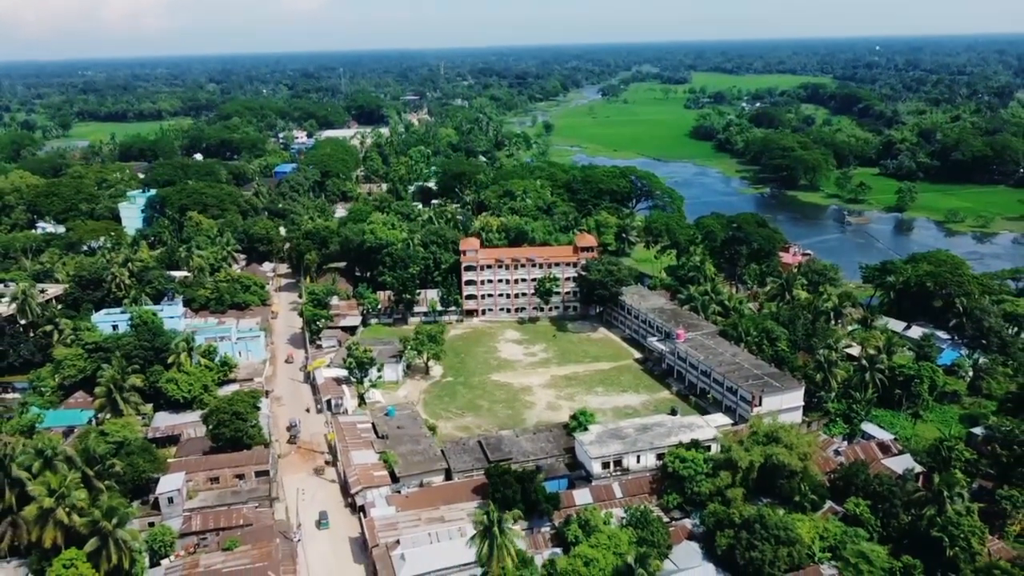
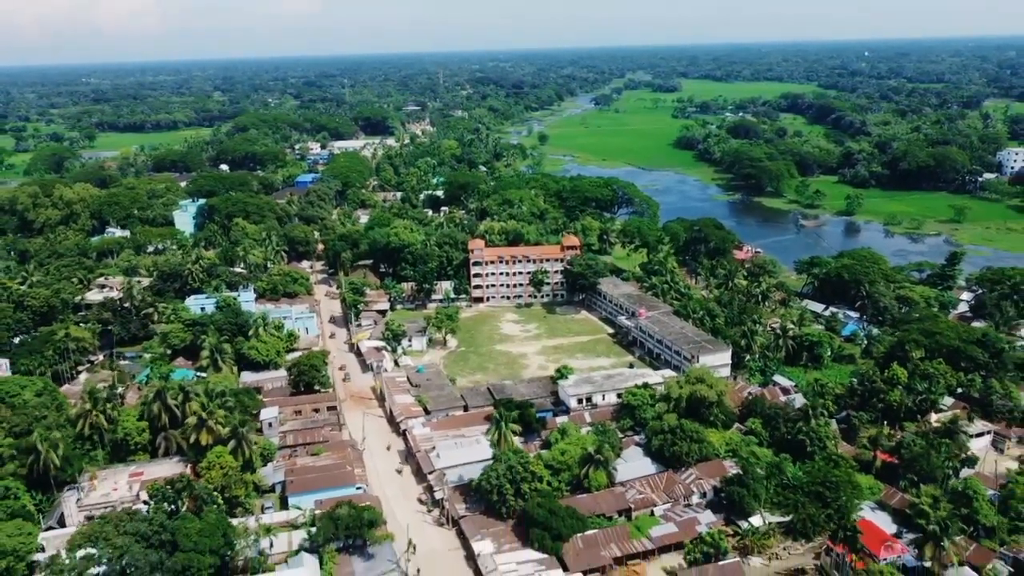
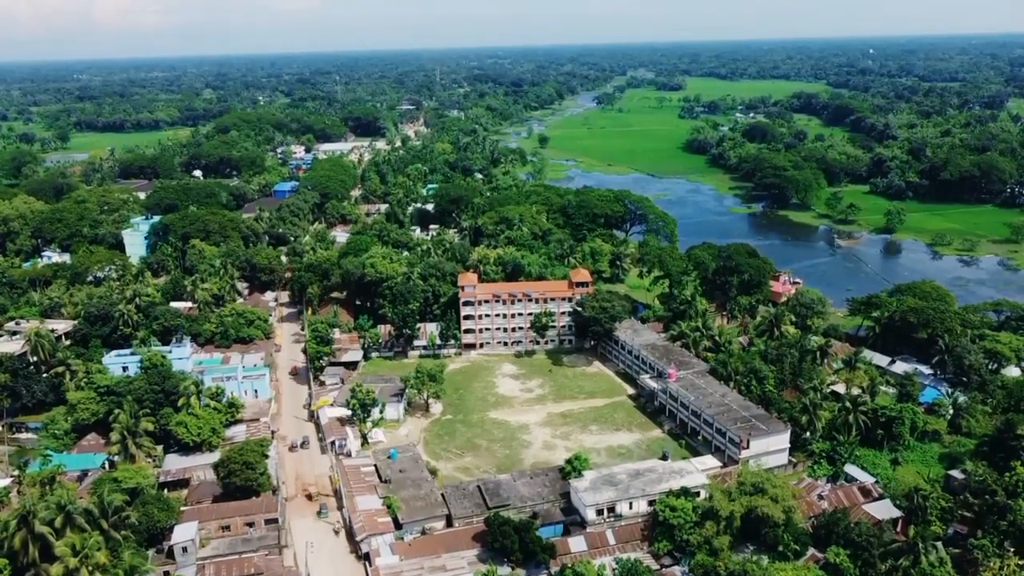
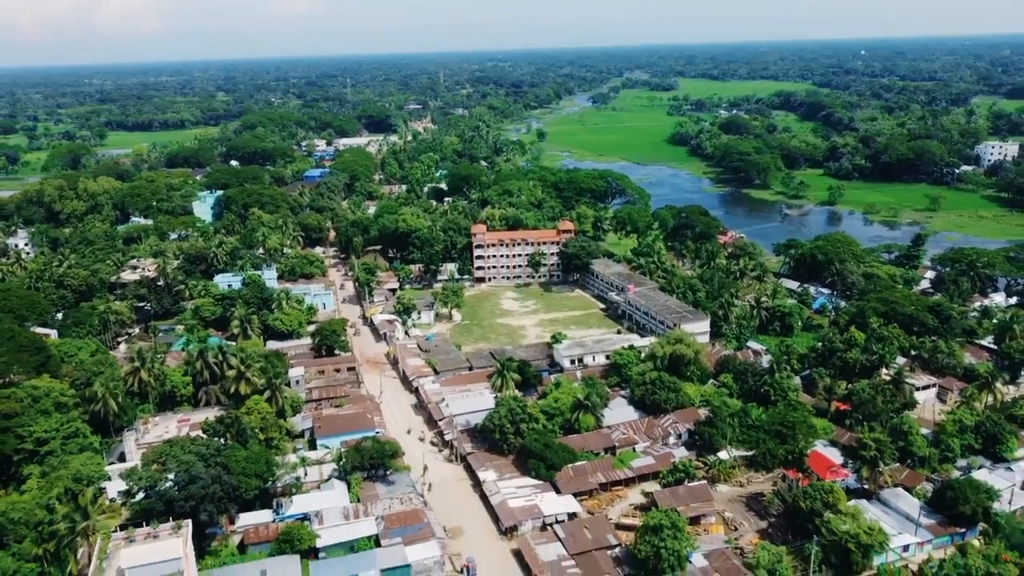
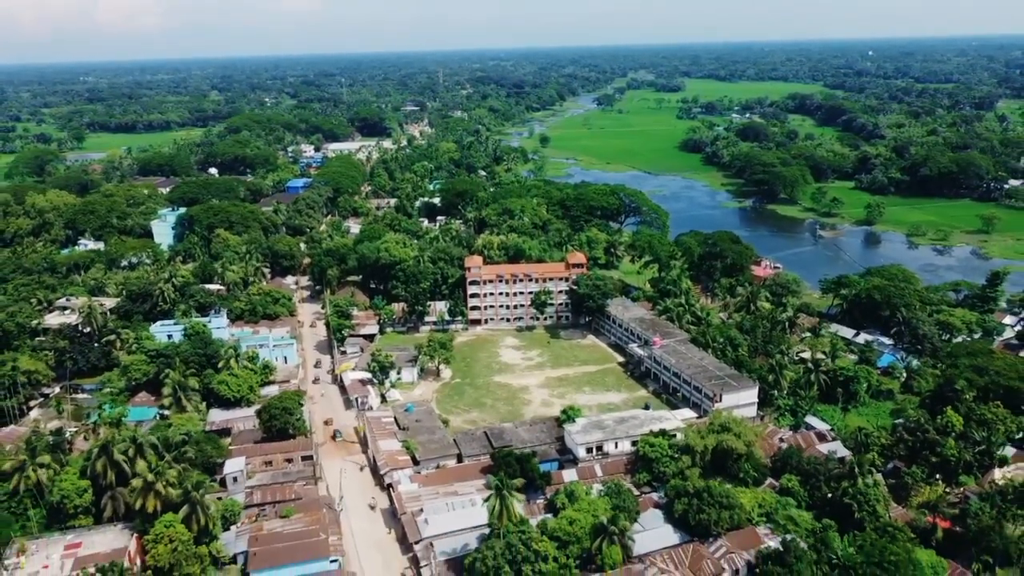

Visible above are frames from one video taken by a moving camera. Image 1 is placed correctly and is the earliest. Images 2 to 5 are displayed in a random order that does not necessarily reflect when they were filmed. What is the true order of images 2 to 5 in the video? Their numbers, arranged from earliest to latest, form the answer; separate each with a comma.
3, 5, 2, 4
